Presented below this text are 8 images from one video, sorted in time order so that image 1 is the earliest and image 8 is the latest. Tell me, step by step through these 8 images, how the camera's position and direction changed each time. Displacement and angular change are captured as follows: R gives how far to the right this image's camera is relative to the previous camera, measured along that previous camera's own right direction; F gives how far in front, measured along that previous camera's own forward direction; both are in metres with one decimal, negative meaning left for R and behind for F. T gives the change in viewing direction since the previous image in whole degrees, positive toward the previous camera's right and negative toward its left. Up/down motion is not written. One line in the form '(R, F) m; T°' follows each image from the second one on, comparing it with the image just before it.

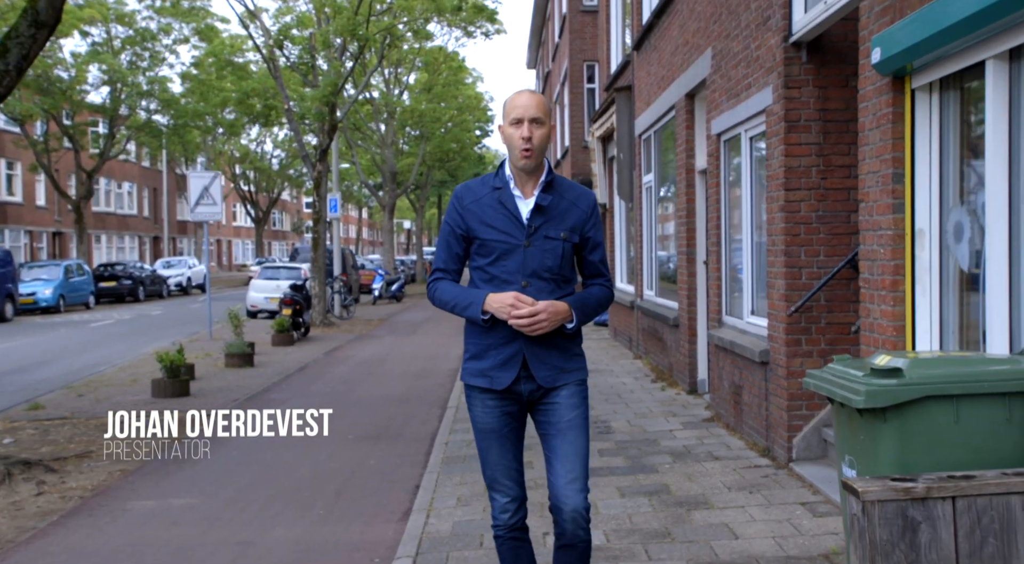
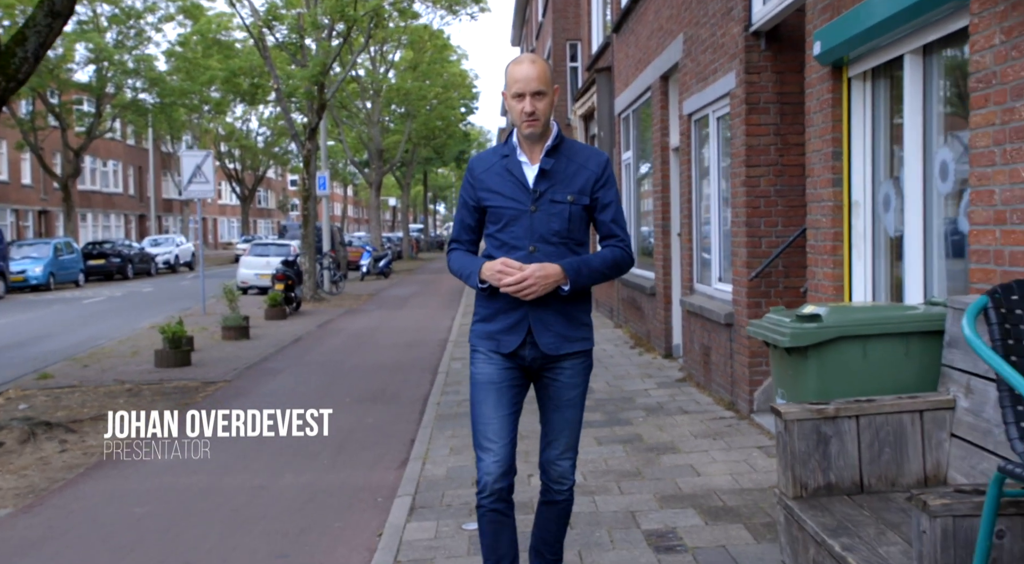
(0.0, -0.6) m; +1°
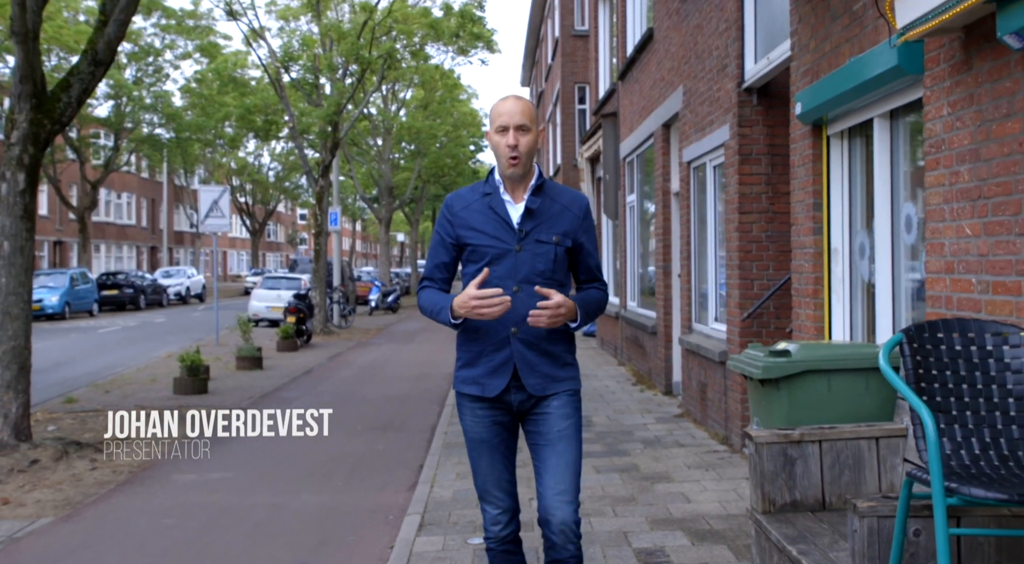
(0.0, -0.5) m; 0°
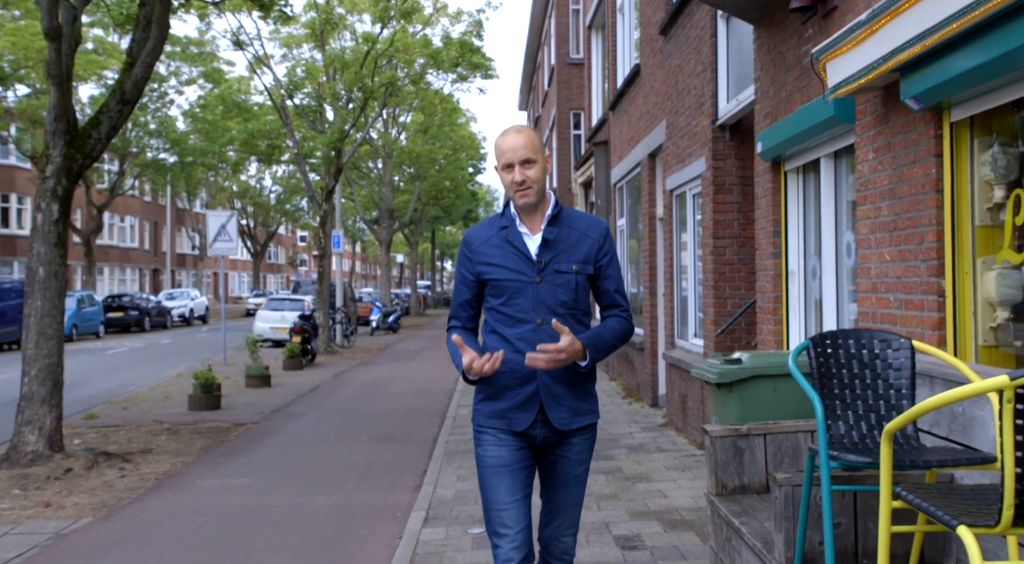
(0.0, -0.7) m; 0°
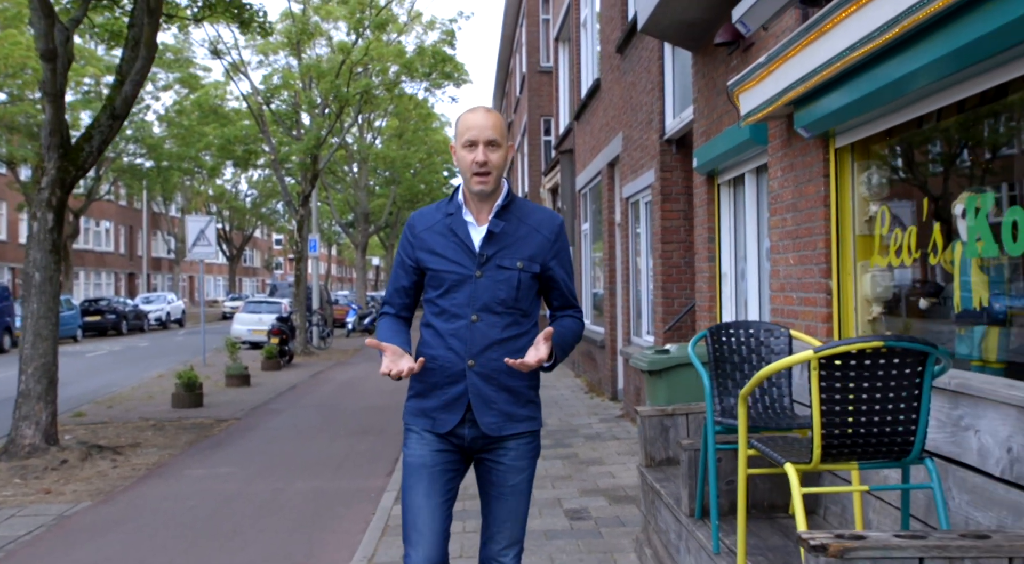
(+0.1, -0.7) m; +2°
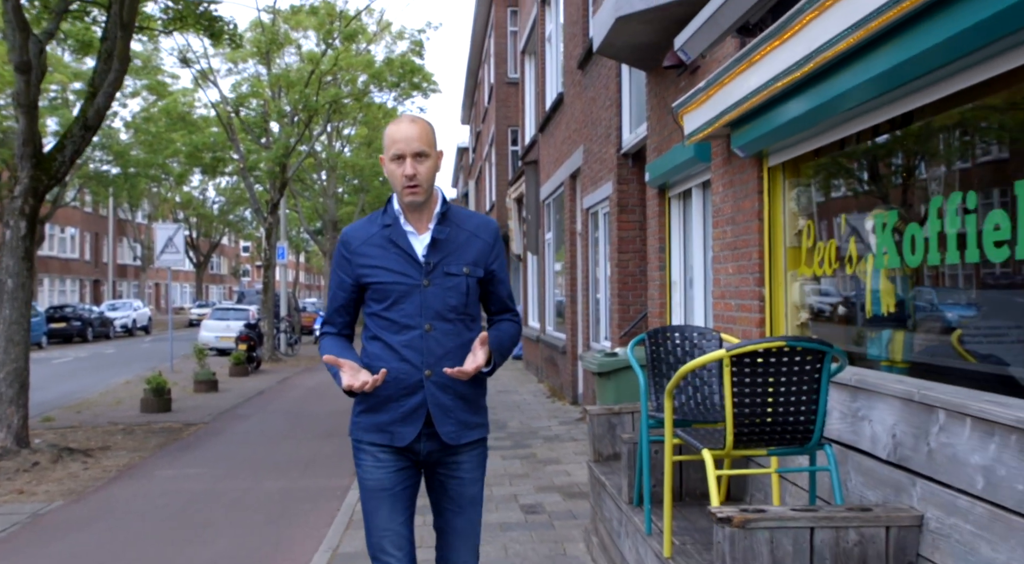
(+0.1, -0.4) m; +2°
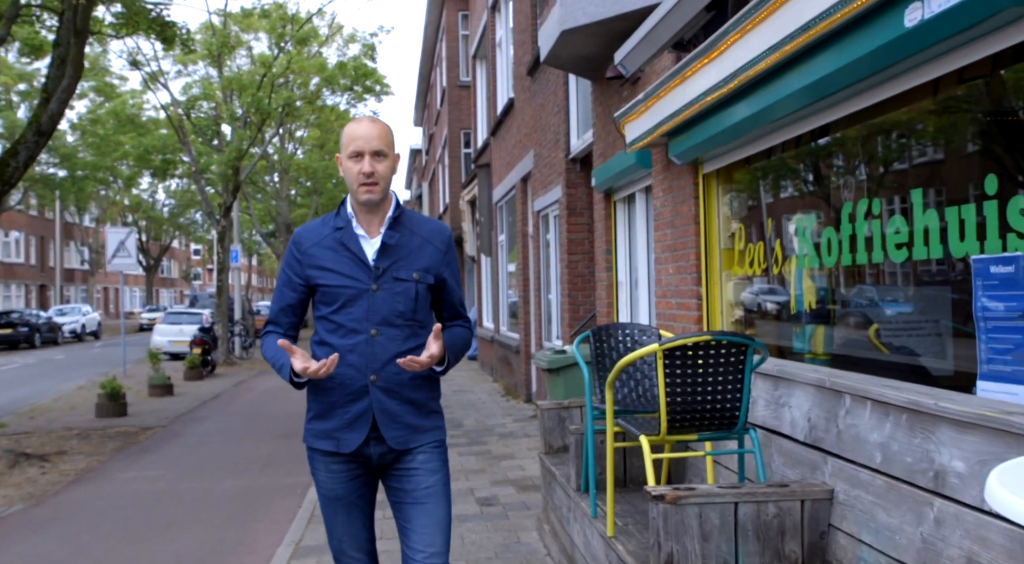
(0.0, -0.3) m; +3°
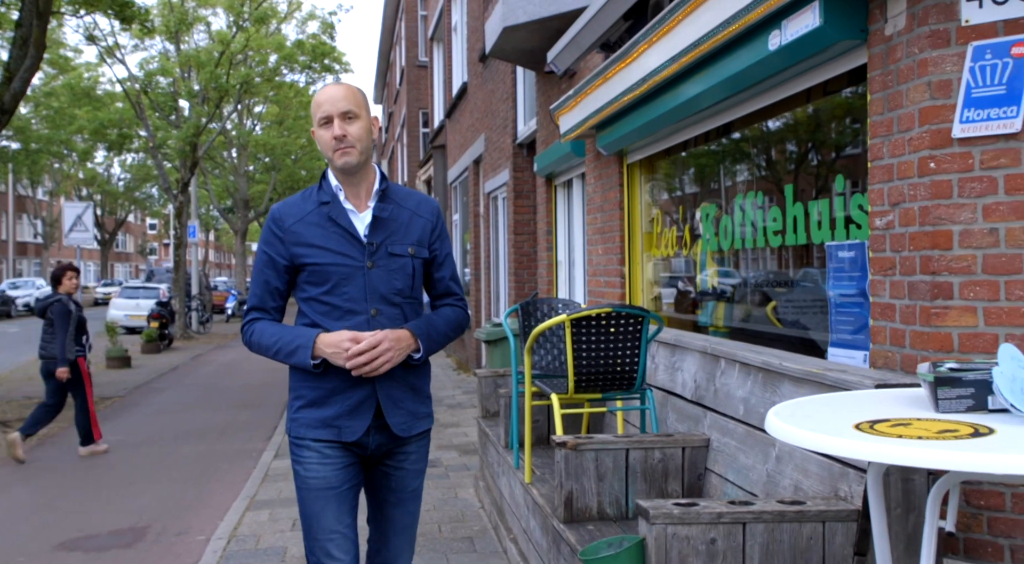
(+0.2, -0.5) m; +3°
